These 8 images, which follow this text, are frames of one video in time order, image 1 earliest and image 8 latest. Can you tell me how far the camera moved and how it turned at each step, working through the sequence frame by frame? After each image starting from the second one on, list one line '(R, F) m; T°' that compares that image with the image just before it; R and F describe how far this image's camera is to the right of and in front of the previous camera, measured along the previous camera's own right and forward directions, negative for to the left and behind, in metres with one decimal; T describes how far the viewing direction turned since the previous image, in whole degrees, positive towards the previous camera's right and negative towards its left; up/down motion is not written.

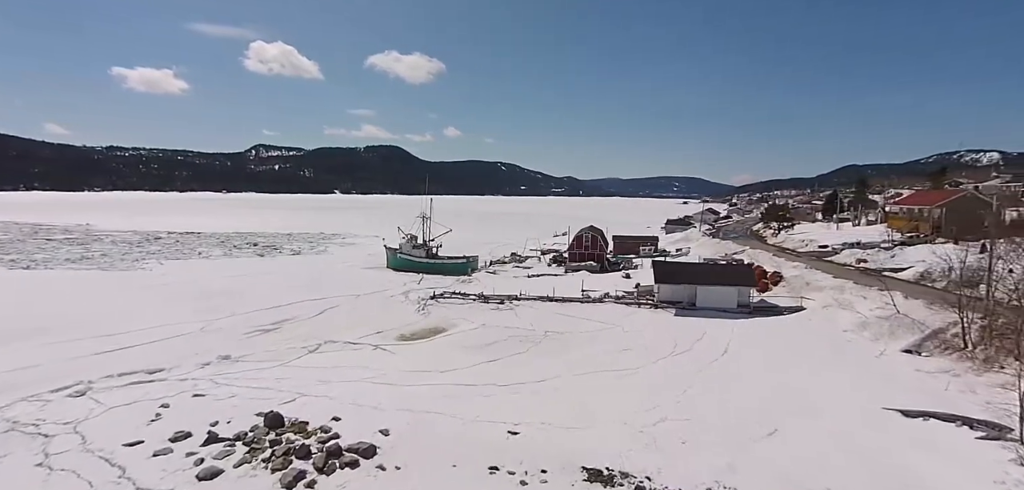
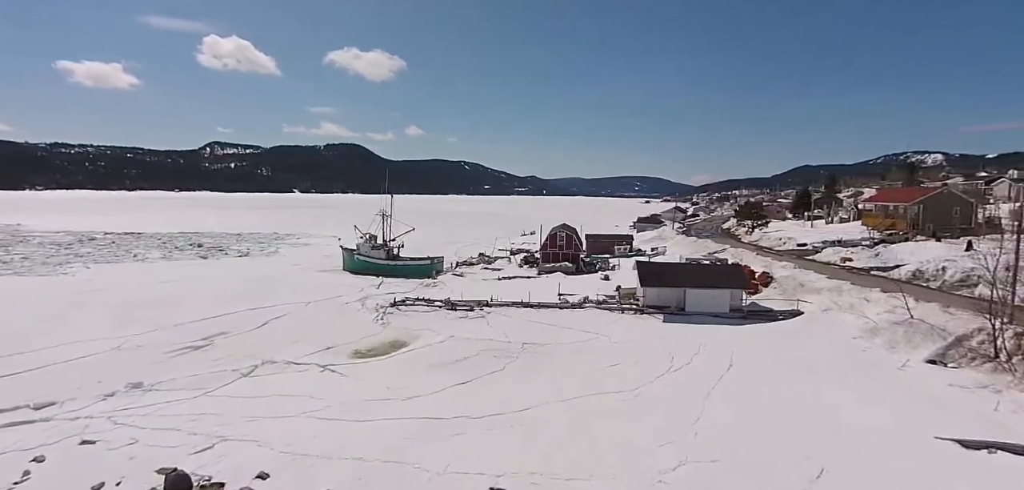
(-0.3, +2.8) m; +4°
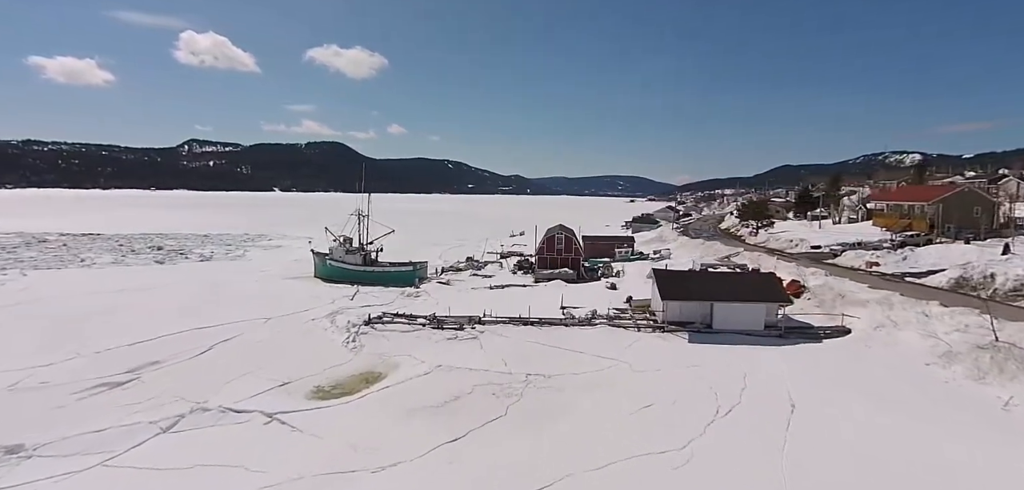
(-0.5, +3.7) m; +2°
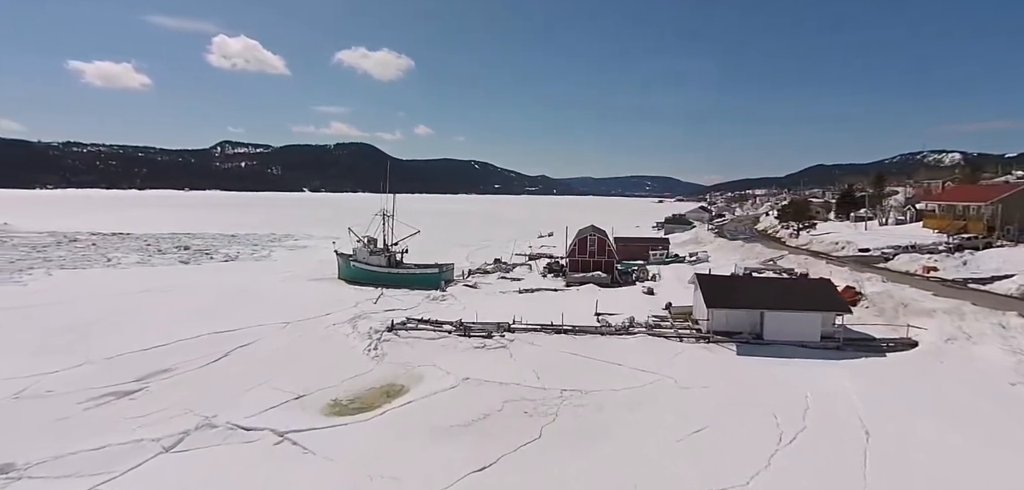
(-0.3, +1.3) m; -3°
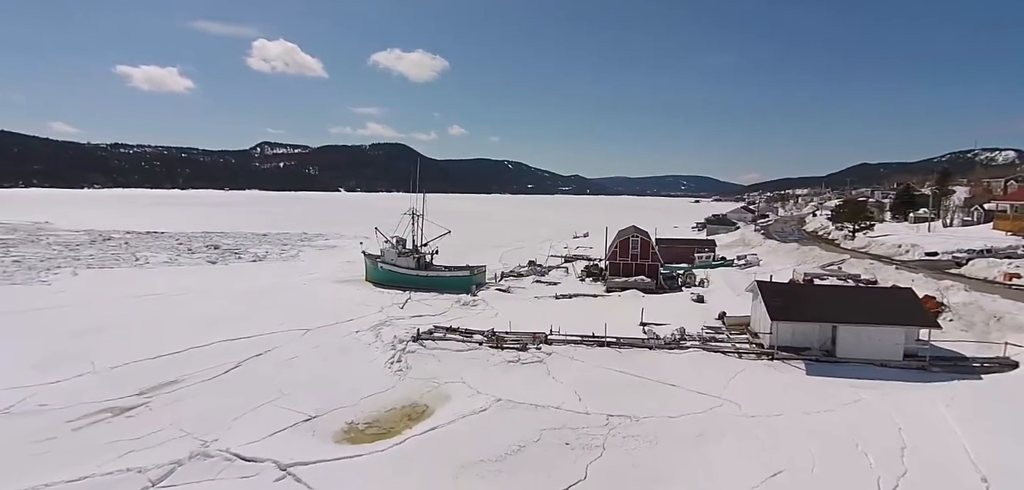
(-0.2, +1.8) m; -3°
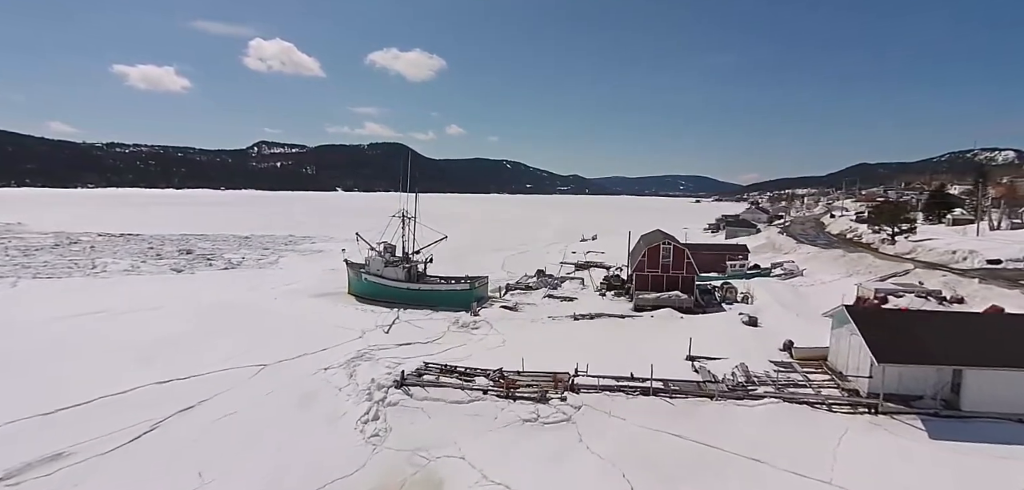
(-0.4, +4.2) m; 0°
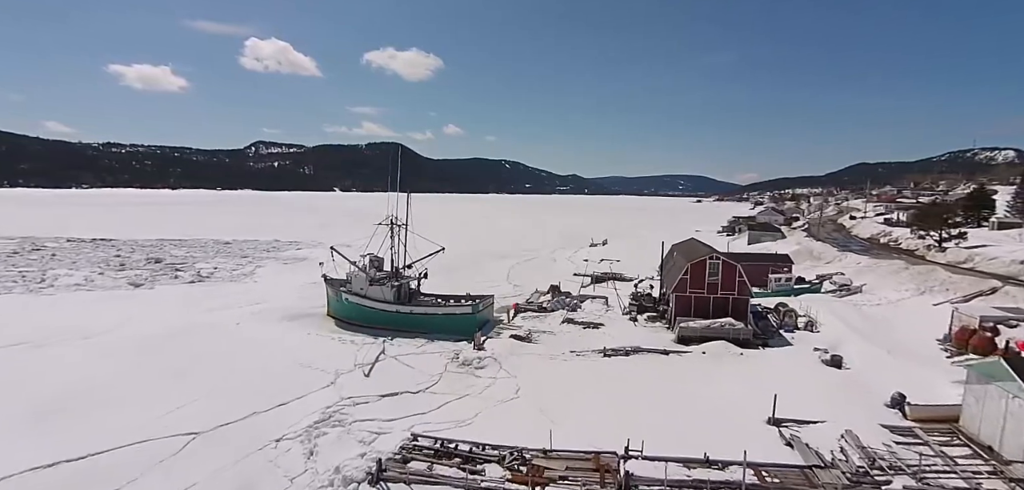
(-0.5, +4.0) m; 0°
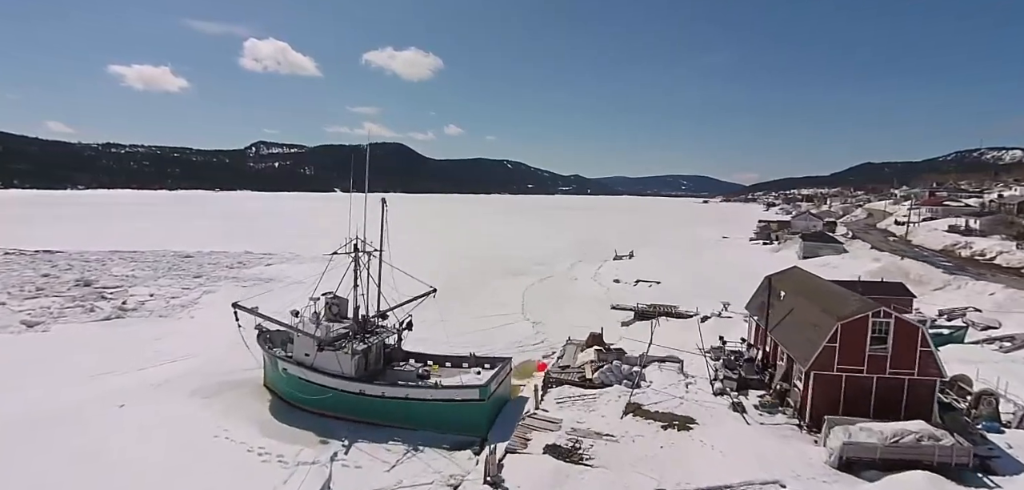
(-0.7, +6.9) m; 0°
